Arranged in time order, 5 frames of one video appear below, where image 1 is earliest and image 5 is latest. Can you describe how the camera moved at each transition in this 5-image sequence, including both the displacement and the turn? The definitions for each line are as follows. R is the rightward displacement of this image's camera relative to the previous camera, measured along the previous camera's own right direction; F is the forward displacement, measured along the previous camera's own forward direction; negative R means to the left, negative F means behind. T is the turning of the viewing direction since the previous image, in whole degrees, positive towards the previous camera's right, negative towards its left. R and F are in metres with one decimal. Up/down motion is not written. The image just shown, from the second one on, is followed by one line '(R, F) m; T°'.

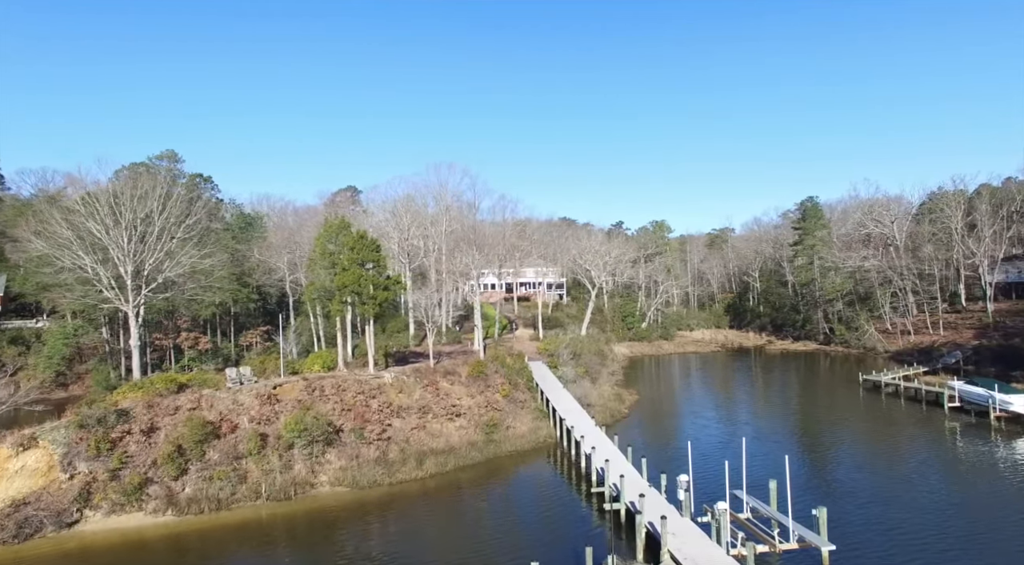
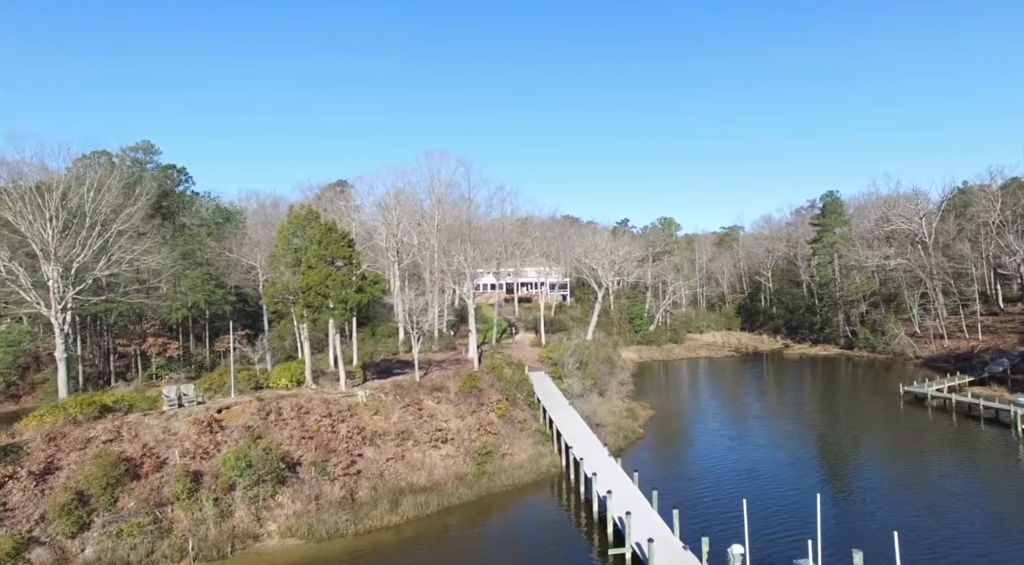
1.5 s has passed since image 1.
(+0.2, +3.9) m; 0°
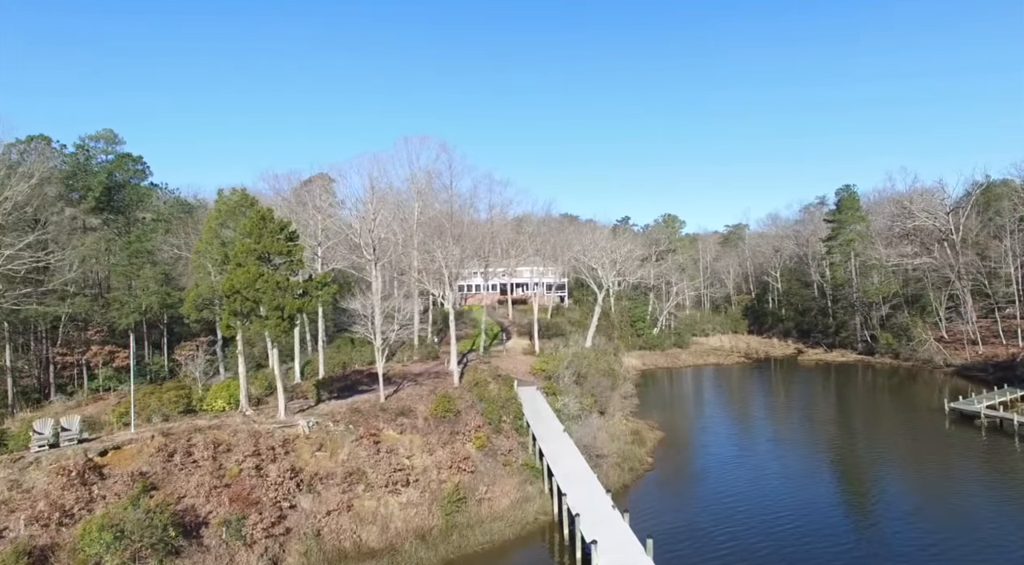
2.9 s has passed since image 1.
(+0.5, +4.2) m; 0°
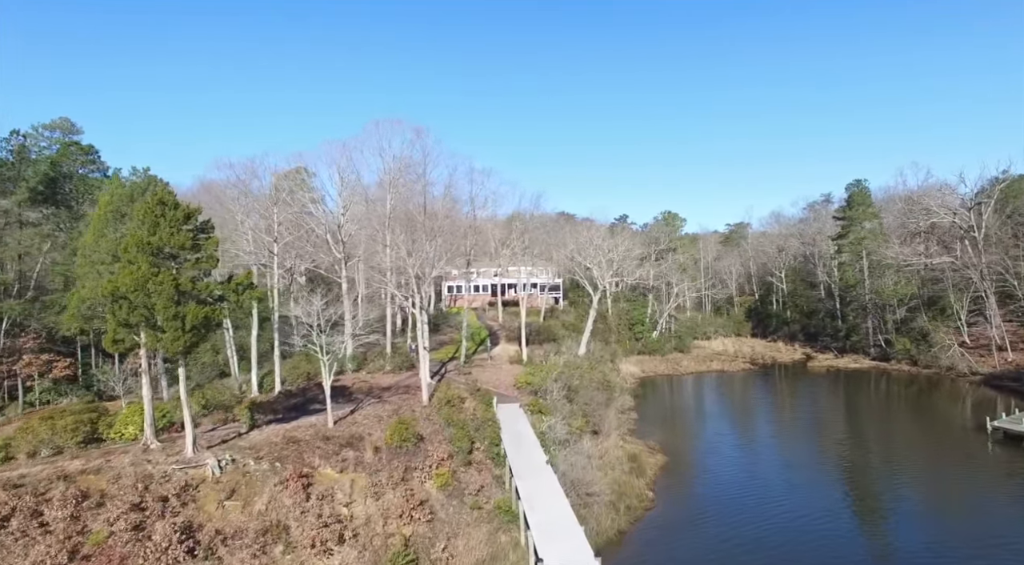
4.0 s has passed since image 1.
(+0.7, +3.5) m; 0°
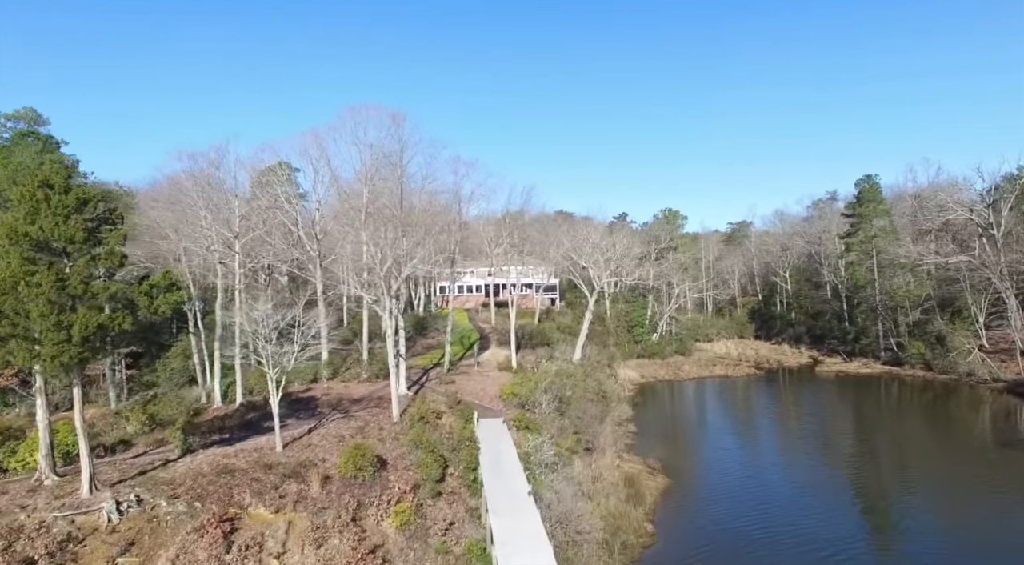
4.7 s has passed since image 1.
(+0.5, +2.5) m; 0°
